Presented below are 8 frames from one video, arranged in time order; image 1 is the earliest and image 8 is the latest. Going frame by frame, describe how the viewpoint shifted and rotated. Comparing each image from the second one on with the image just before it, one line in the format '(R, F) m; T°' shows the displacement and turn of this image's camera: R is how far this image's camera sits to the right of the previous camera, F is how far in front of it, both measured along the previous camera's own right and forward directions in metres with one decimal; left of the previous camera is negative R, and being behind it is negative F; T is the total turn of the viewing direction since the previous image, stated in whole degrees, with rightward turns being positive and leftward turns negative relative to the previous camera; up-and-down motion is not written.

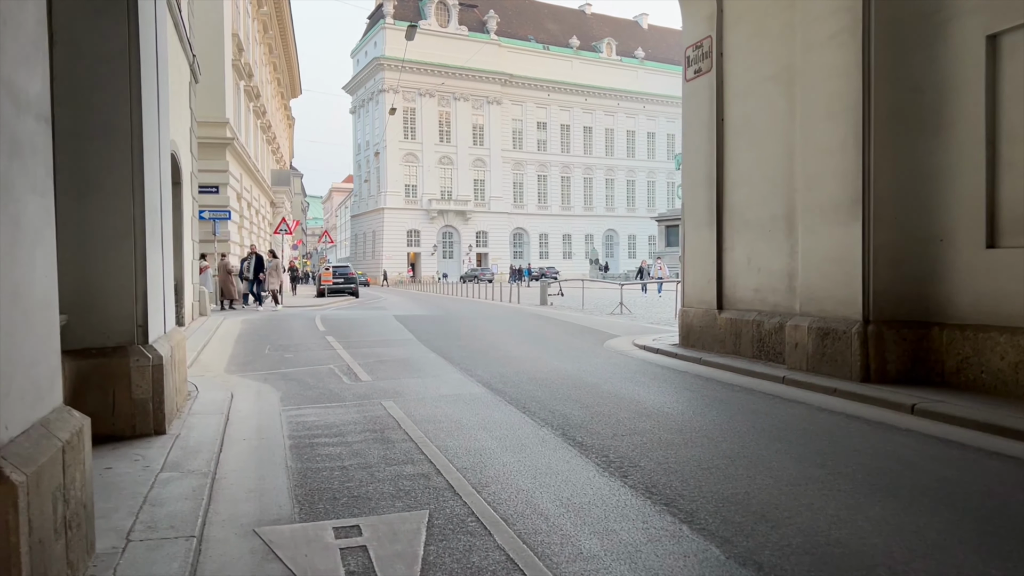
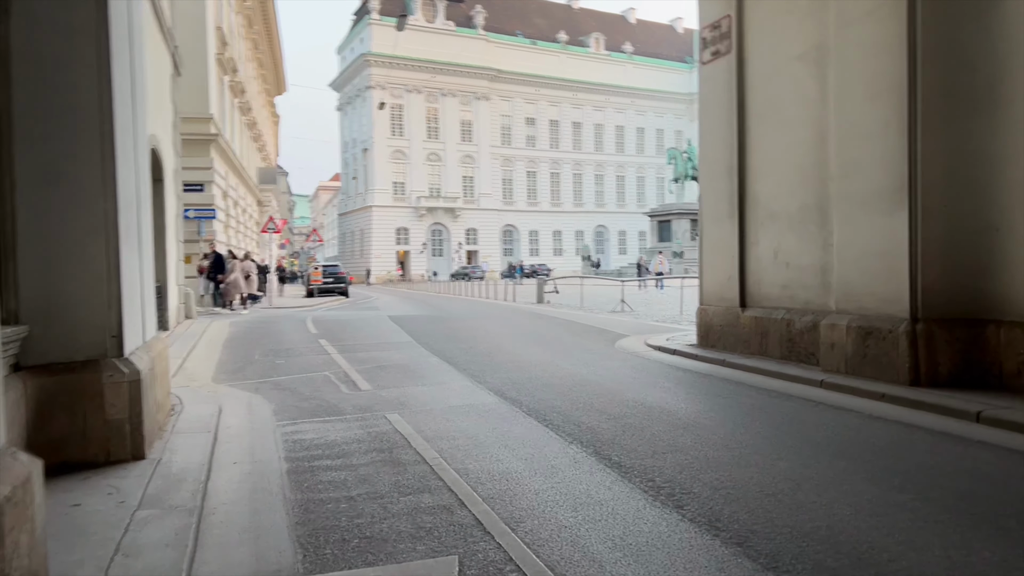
(-0.3, +0.8) m; +1°
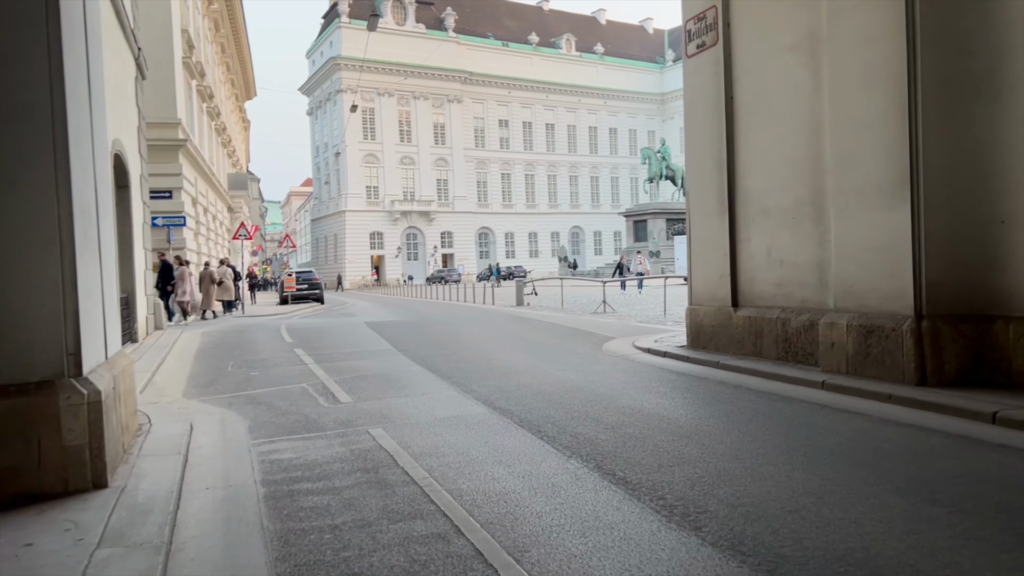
(-0.1, +0.4) m; +2°
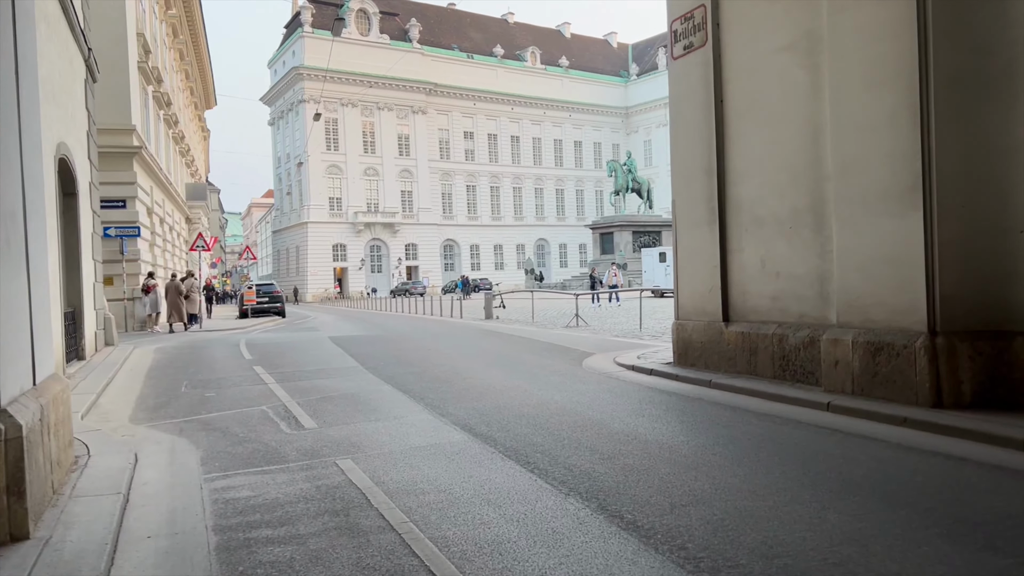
(-0.2, +0.7) m; +3°
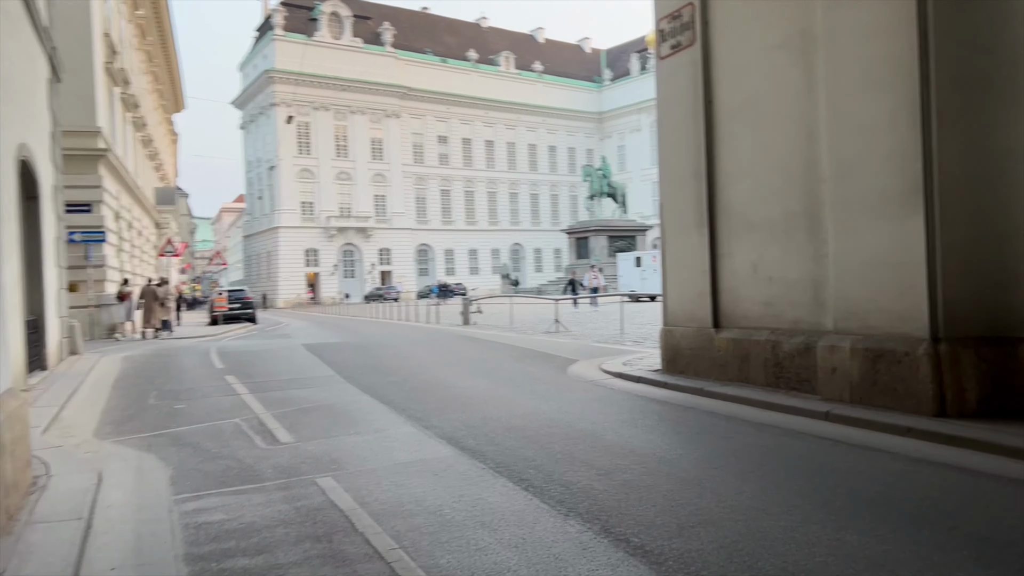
(-0.1, +0.3) m; +2°
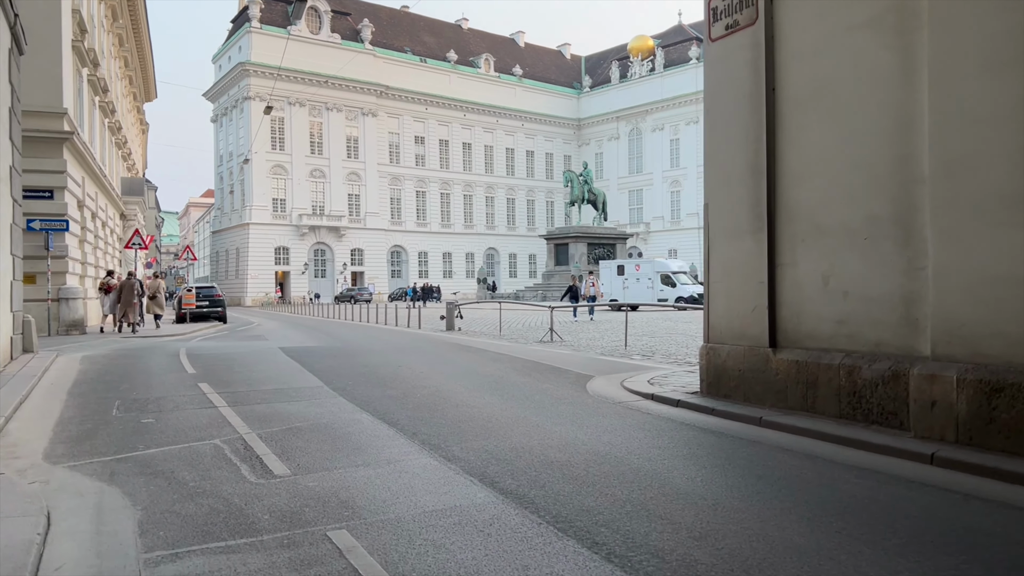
(-0.6, +1.3) m; +2°
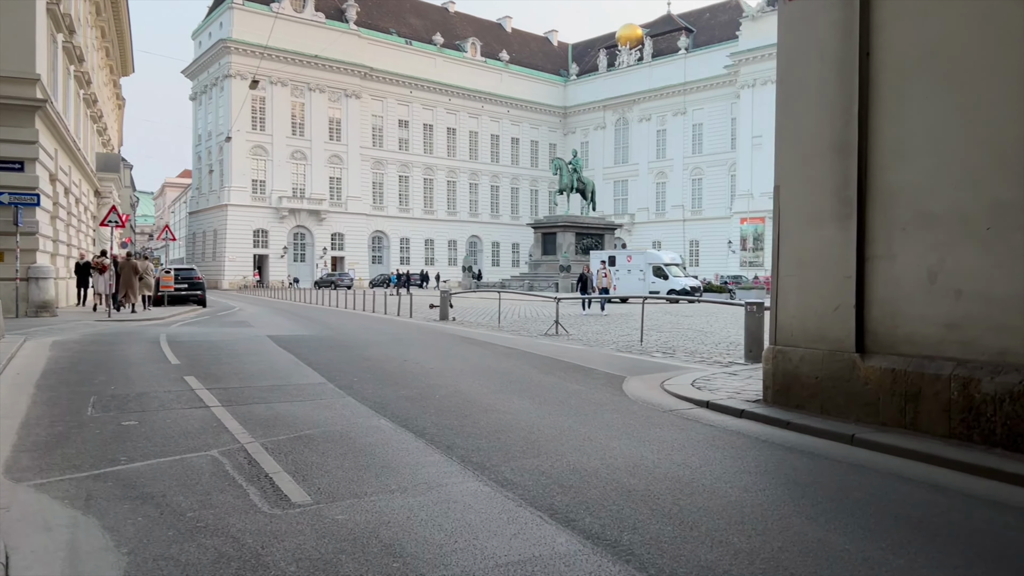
(-0.6, +1.2) m; +2°
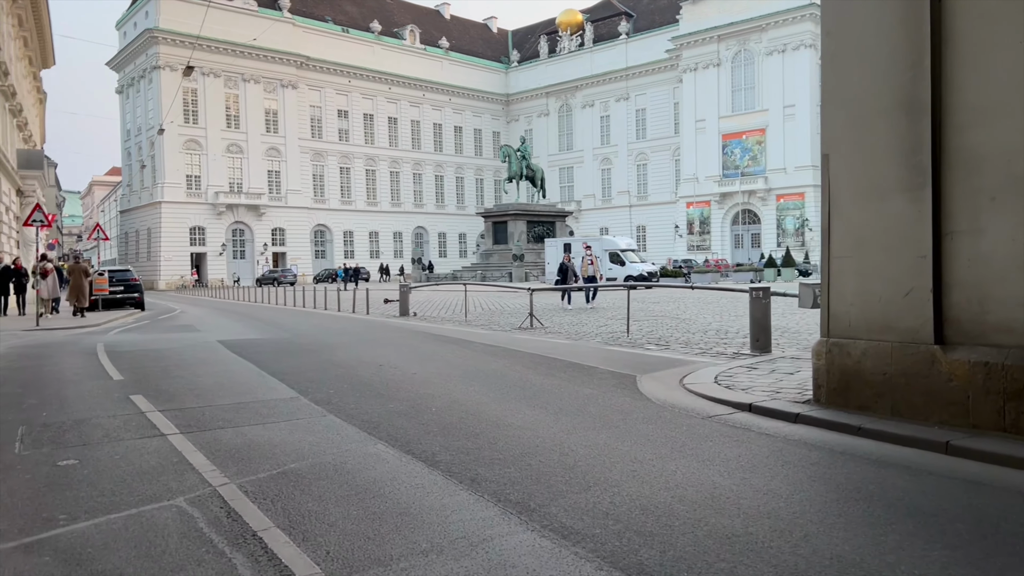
(-0.6, +1.2) m; +4°
